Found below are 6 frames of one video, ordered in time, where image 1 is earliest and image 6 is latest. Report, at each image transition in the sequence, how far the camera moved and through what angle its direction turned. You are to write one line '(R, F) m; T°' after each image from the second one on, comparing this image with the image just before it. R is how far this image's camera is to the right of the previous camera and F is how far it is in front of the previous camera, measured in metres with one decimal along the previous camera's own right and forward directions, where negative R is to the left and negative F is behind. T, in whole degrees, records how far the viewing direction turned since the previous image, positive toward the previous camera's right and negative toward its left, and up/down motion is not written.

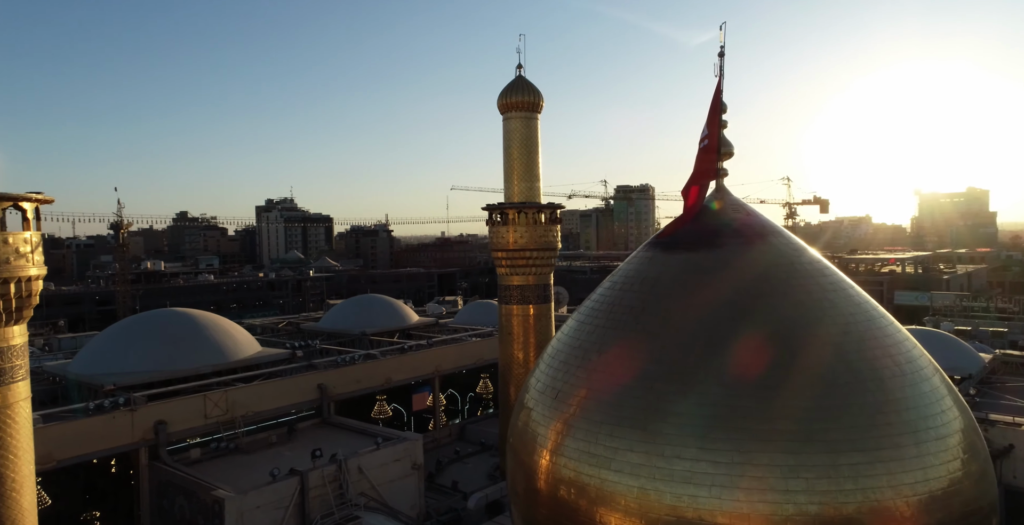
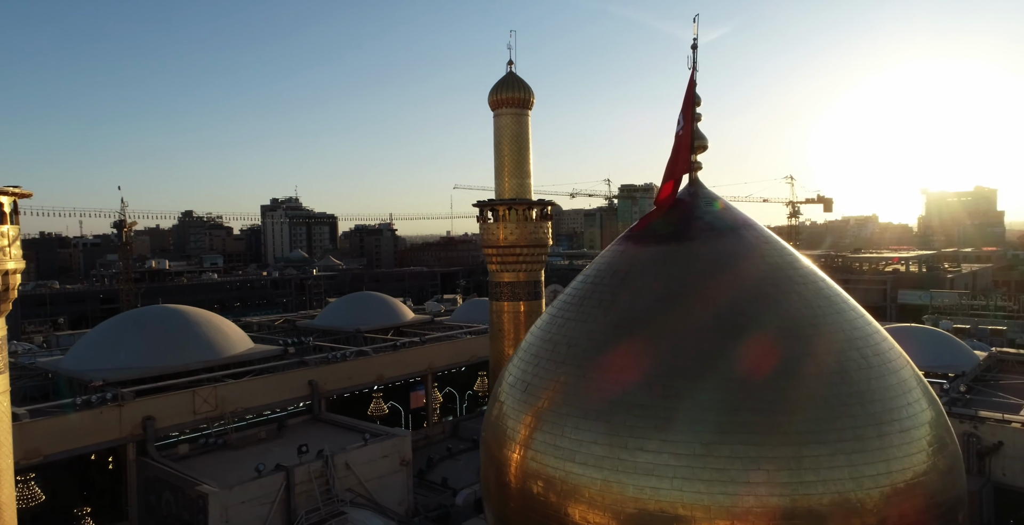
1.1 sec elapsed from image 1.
(+0.3, 0.0) m; -1°
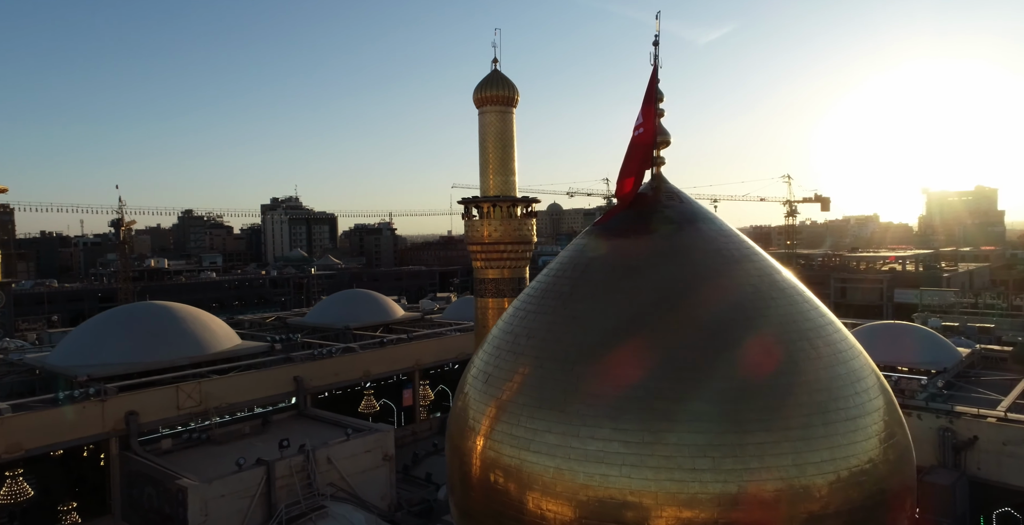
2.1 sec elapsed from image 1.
(+0.3, -0.1) m; 0°
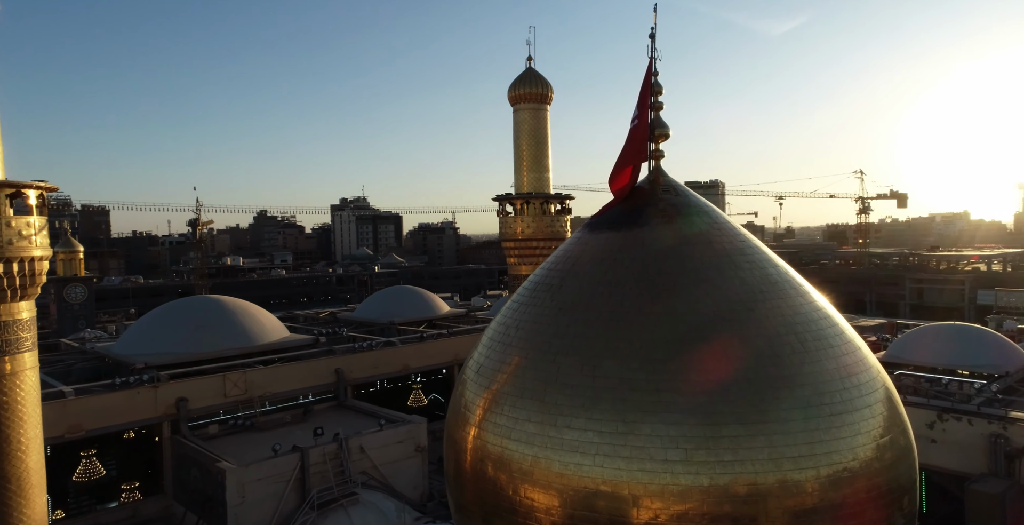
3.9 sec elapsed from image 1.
(+0.7, -0.1) m; -6°
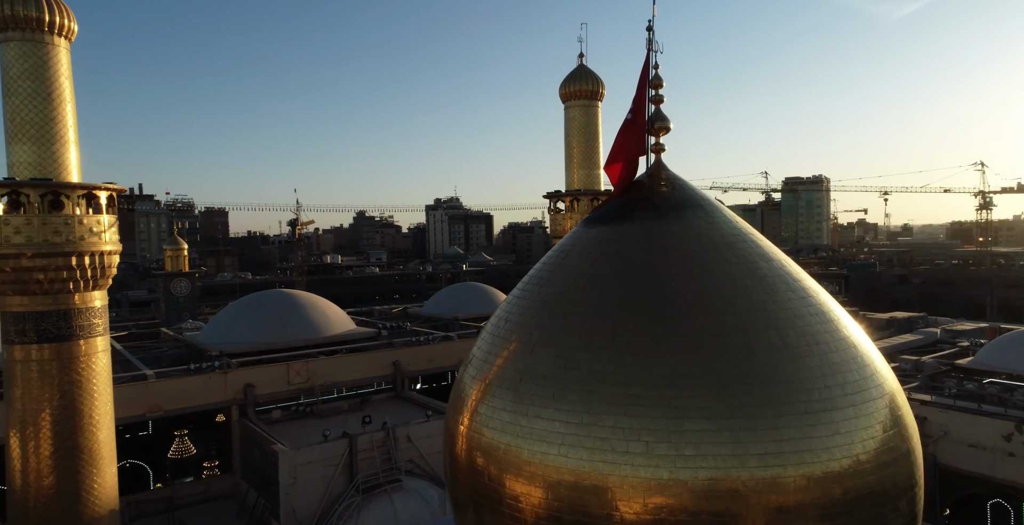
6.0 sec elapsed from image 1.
(+0.9, -0.1) m; -8°
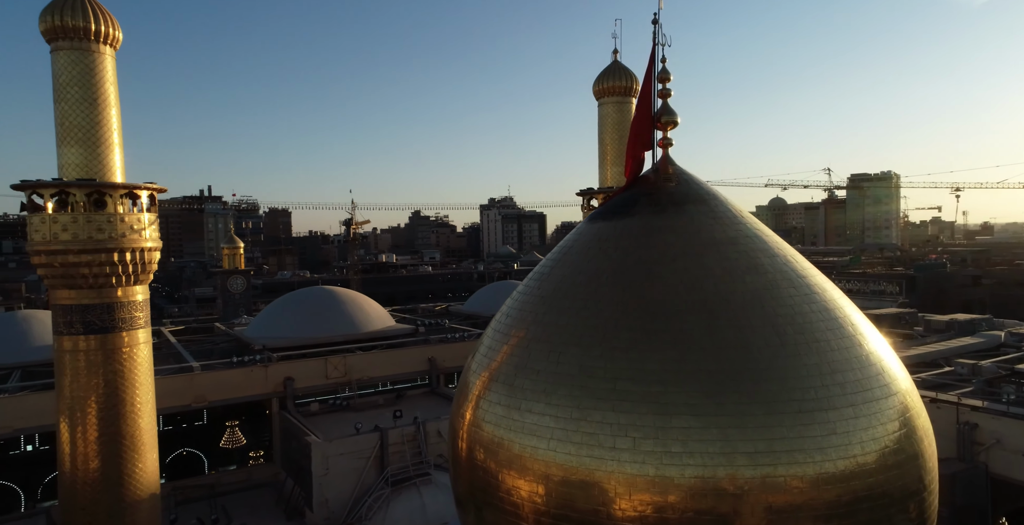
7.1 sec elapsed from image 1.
(+0.5, 0.0) m; -5°
